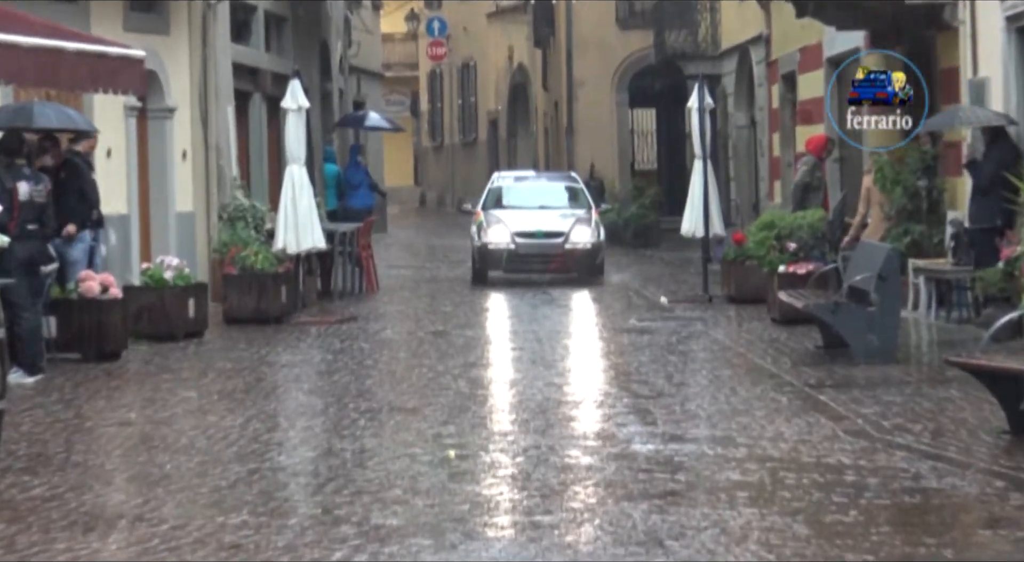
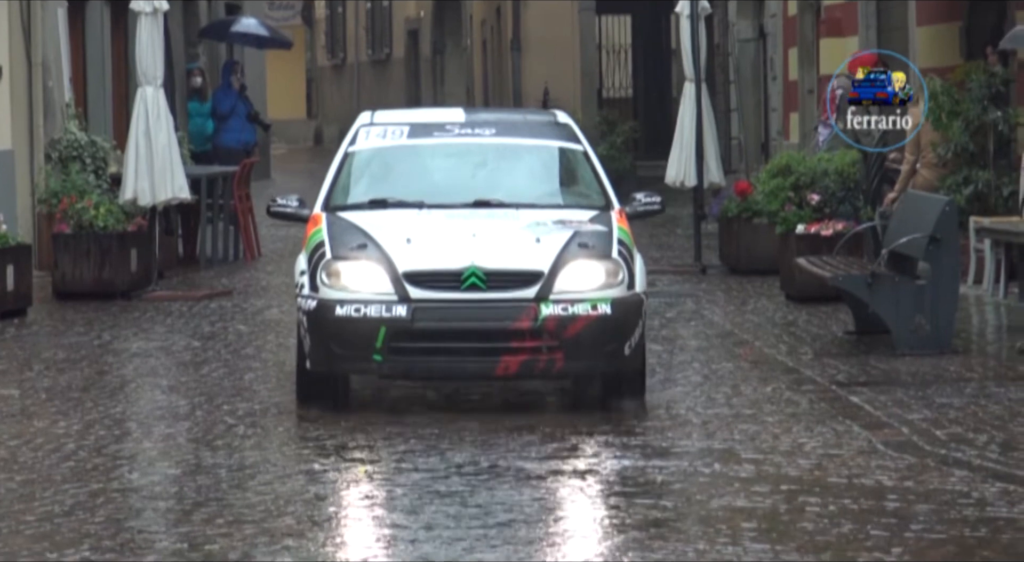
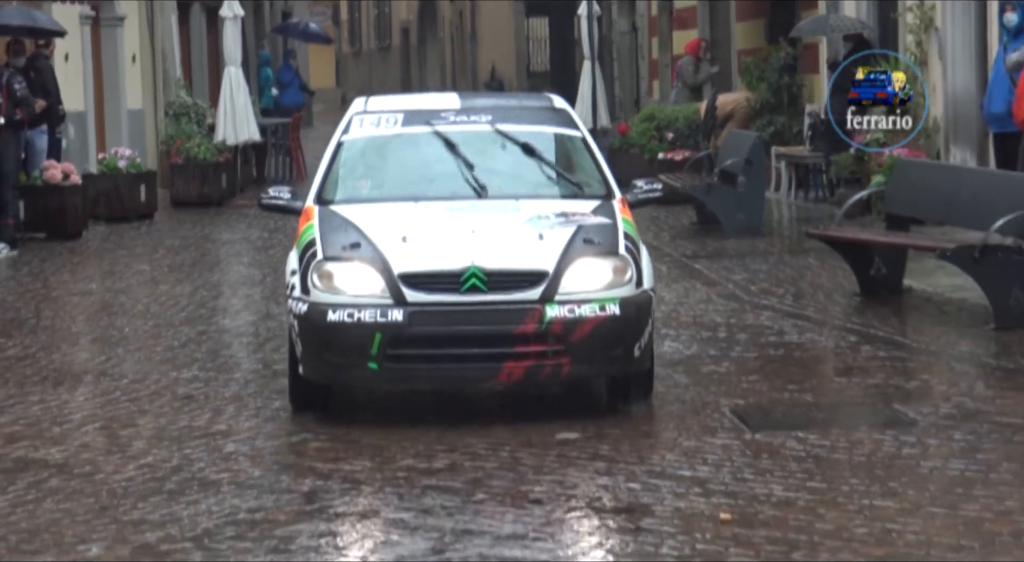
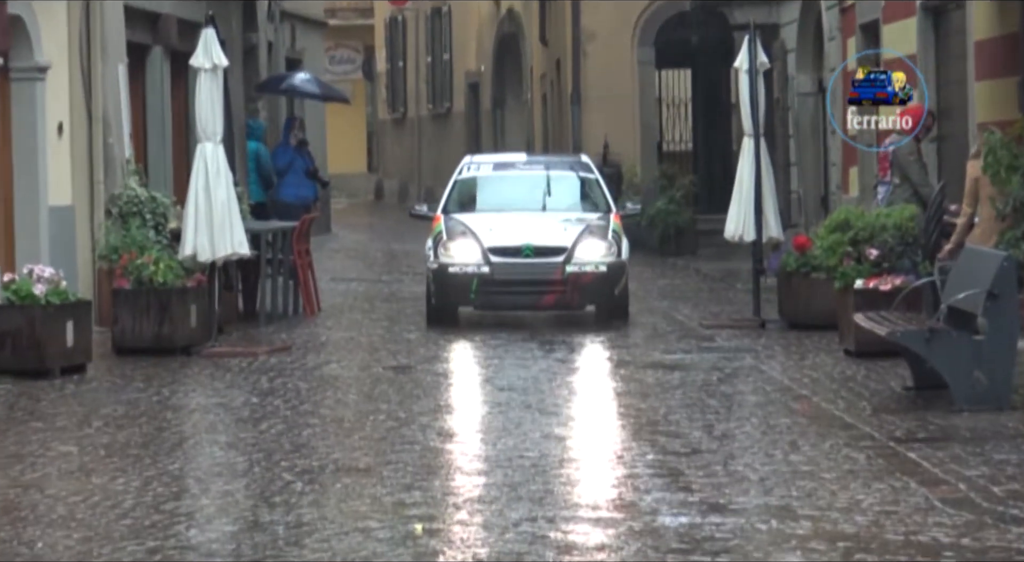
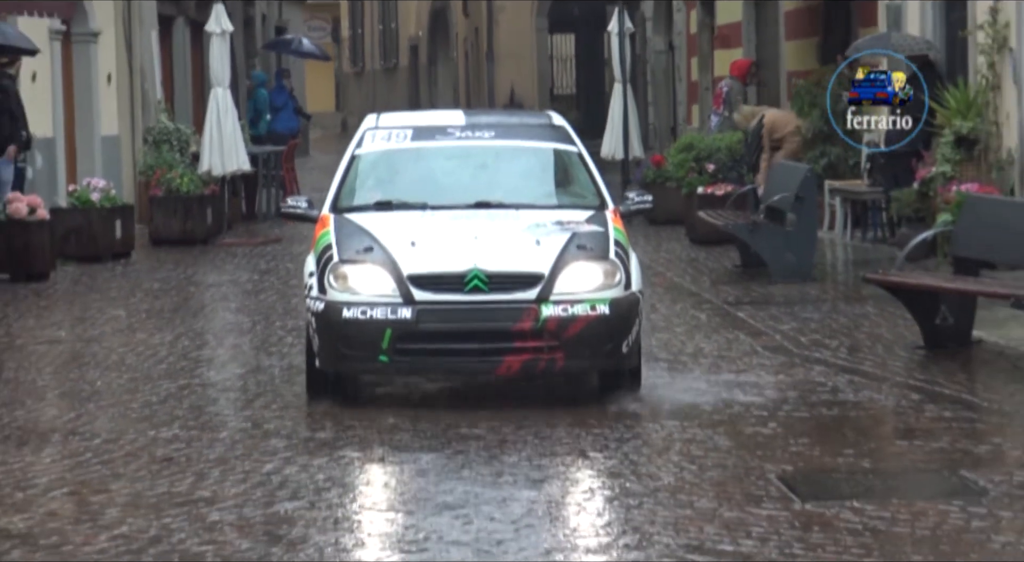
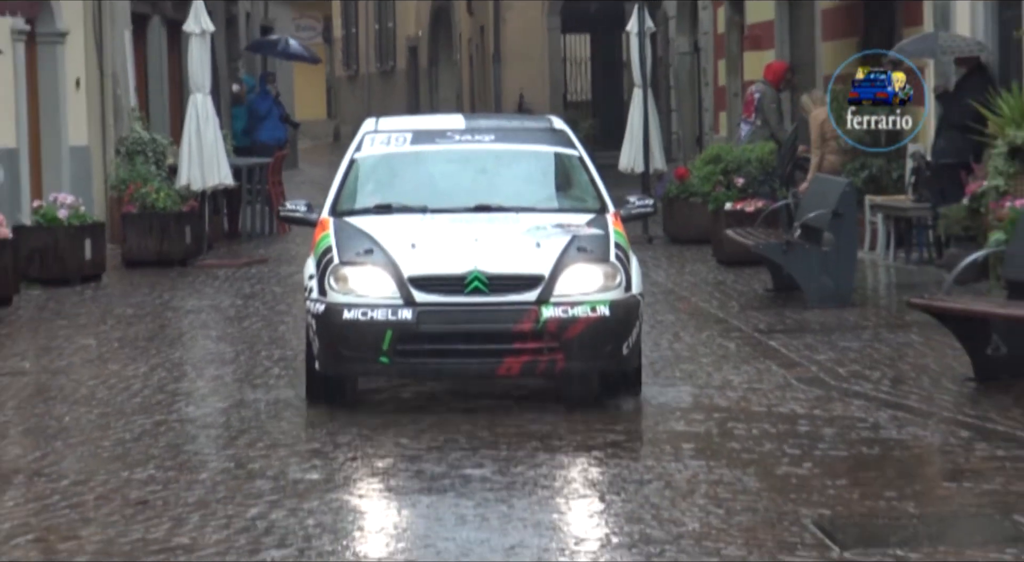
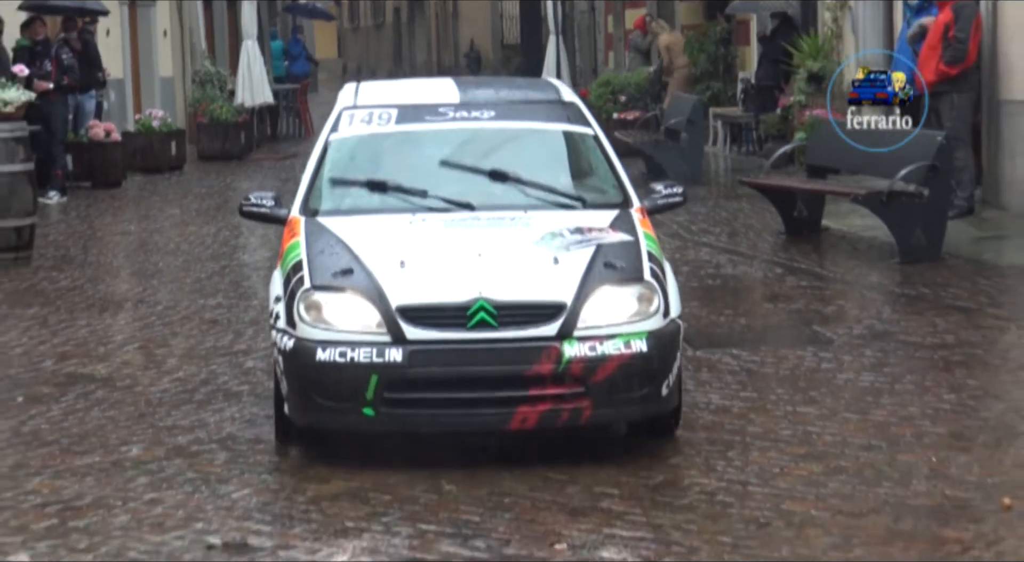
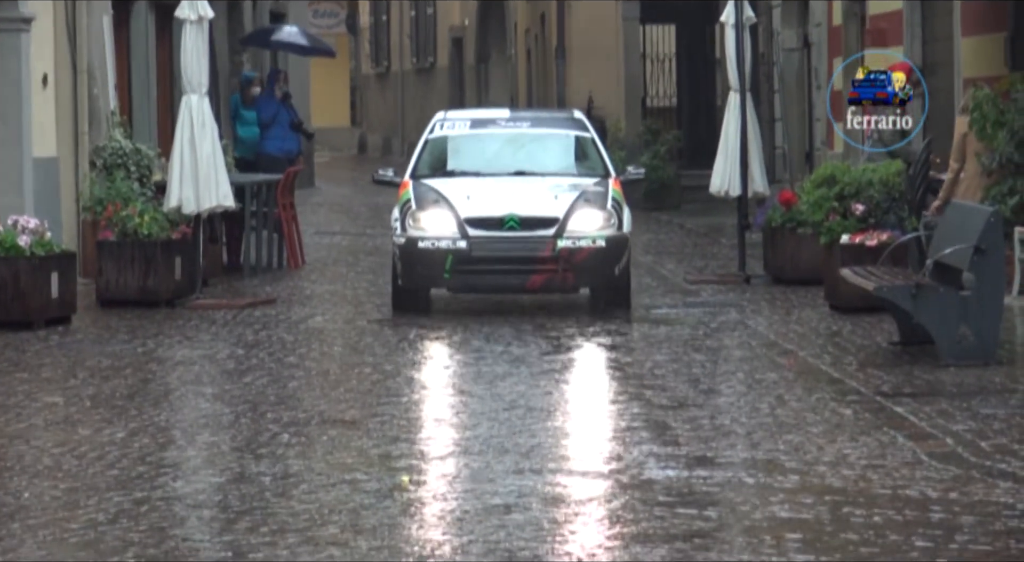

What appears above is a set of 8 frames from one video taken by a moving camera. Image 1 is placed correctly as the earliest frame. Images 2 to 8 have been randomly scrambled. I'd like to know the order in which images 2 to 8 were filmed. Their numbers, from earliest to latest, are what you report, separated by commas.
4, 8, 2, 6, 5, 3, 7
